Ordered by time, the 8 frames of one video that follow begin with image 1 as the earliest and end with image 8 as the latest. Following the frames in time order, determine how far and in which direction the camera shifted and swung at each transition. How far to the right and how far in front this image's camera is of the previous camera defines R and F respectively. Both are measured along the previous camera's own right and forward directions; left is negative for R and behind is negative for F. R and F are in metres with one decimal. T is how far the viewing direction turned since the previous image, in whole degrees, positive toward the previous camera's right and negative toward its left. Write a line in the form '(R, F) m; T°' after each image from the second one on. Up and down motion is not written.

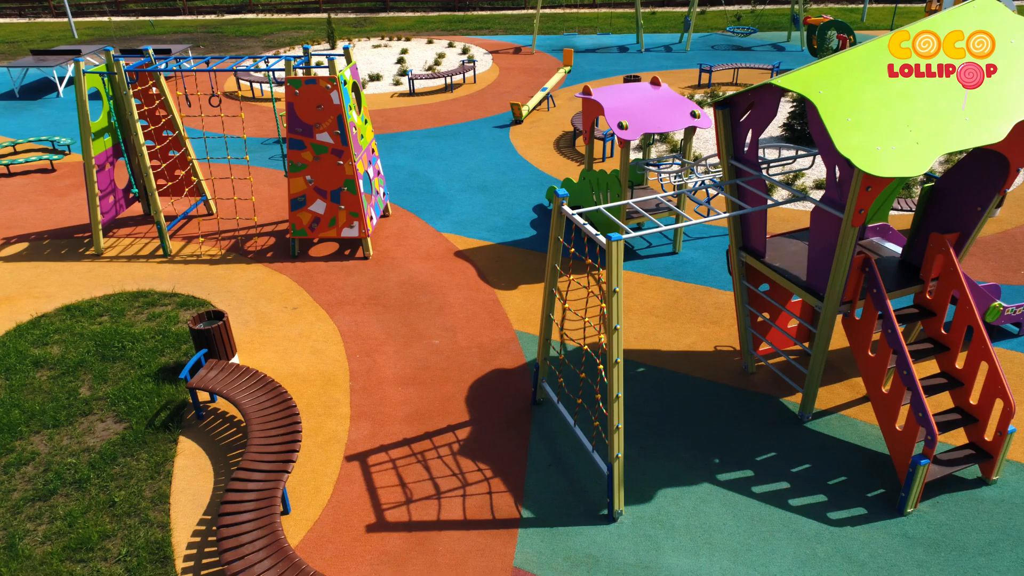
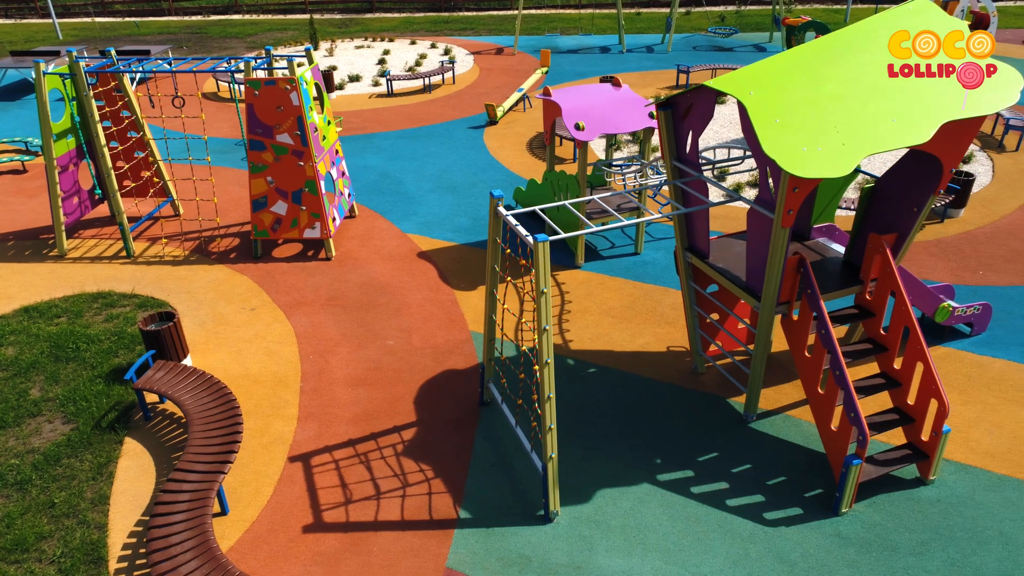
(+0.6, 0.0) m; 0°
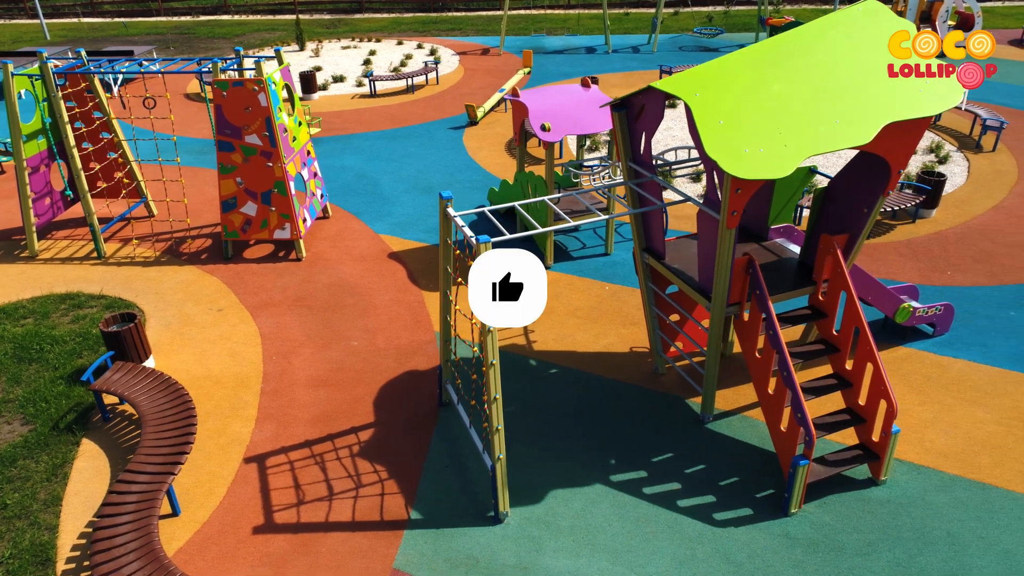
(+0.5, 0.0) m; 0°
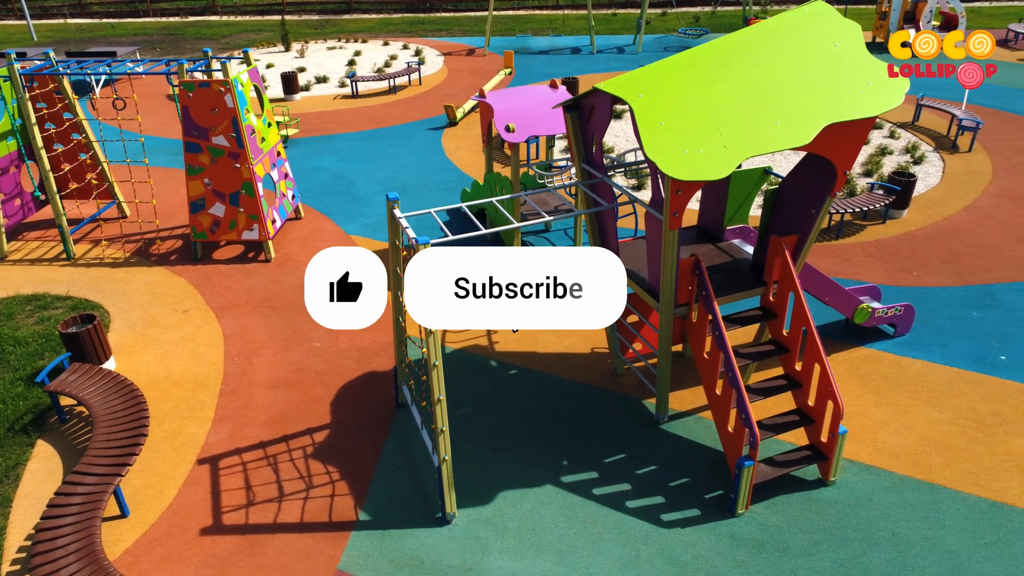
(+0.5, 0.0) m; 0°
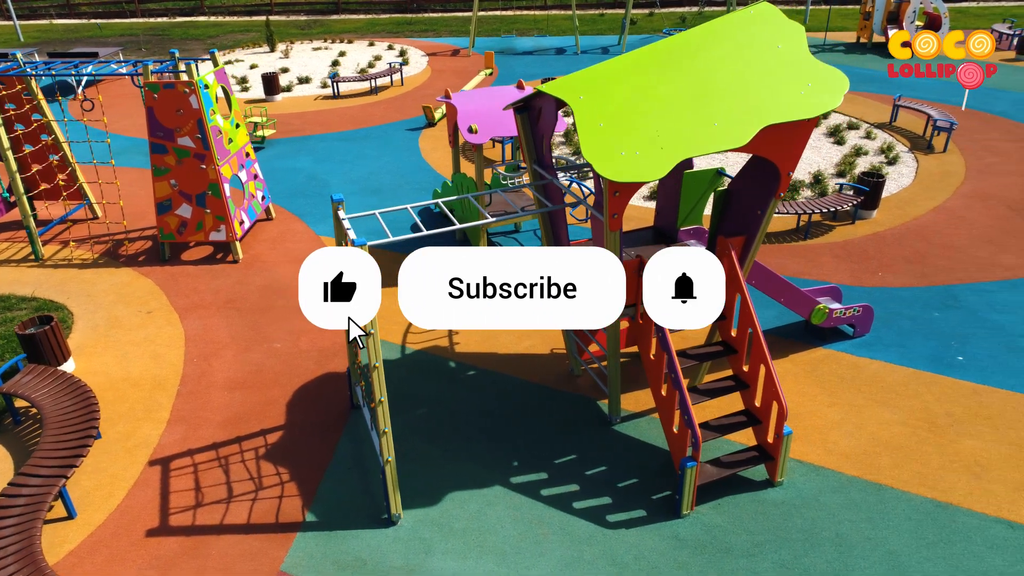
(+0.5, 0.0) m; 0°
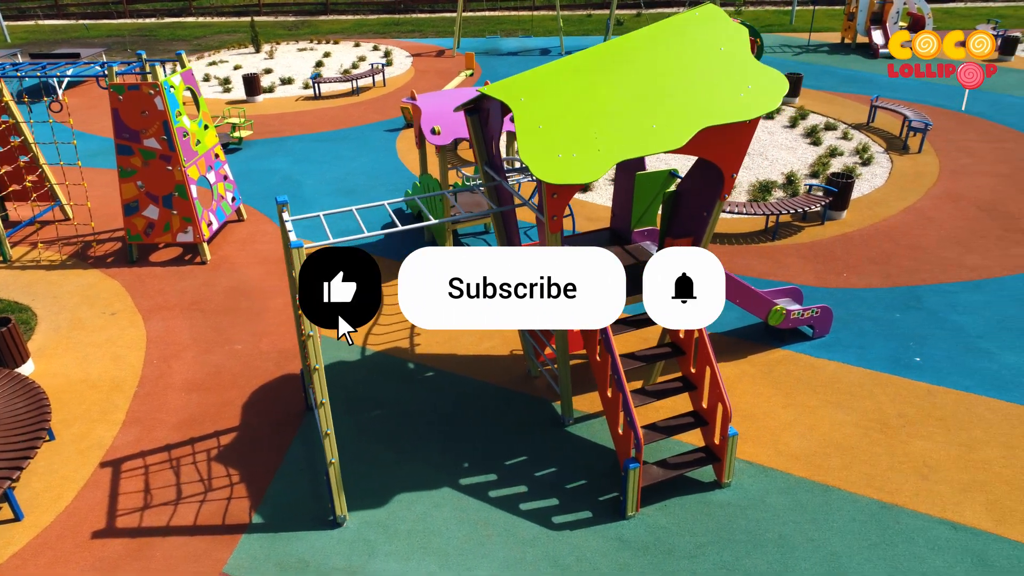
(+0.5, 0.0) m; 0°
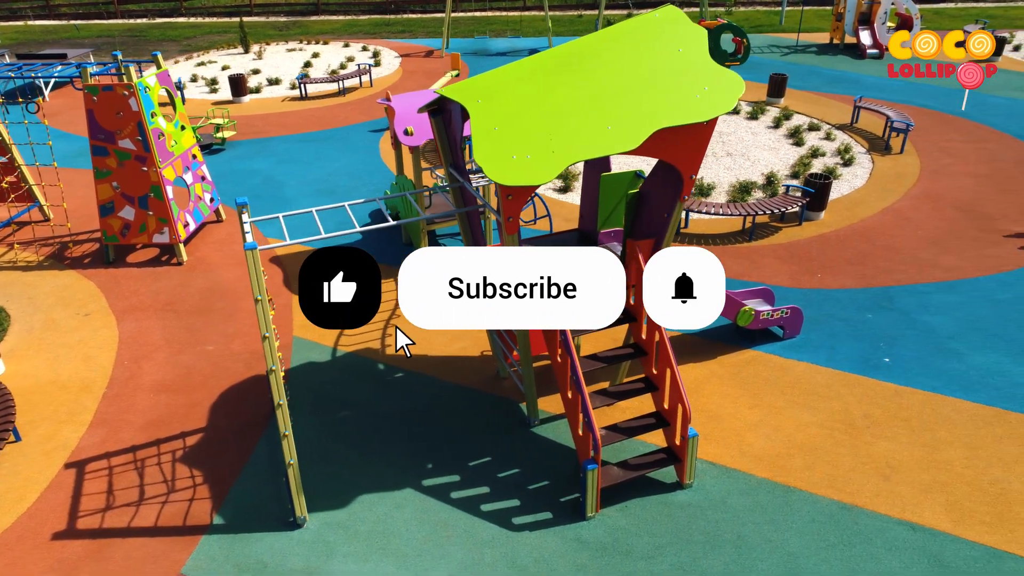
(+0.4, 0.0) m; 0°
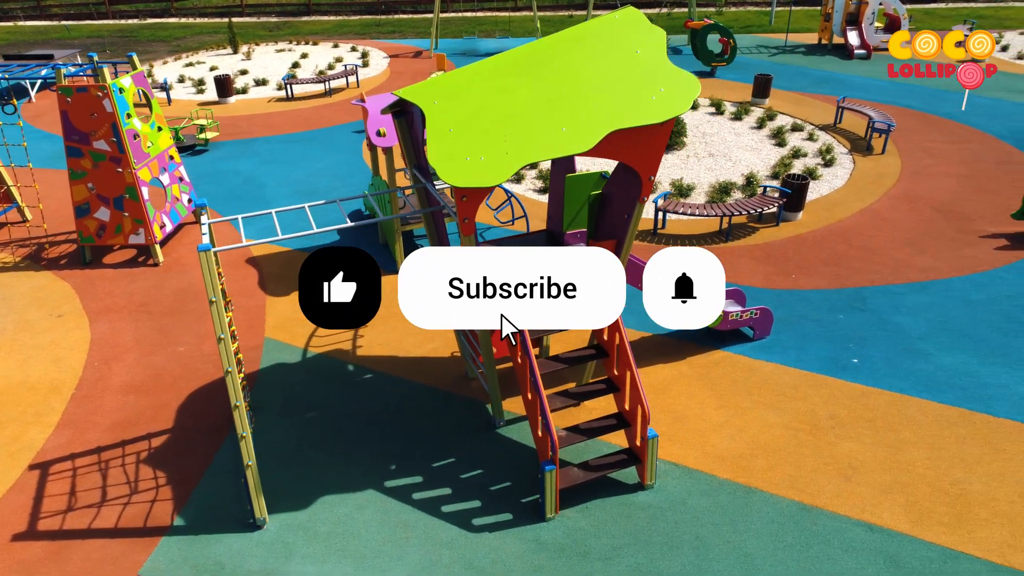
(+0.4, 0.0) m; 0°
